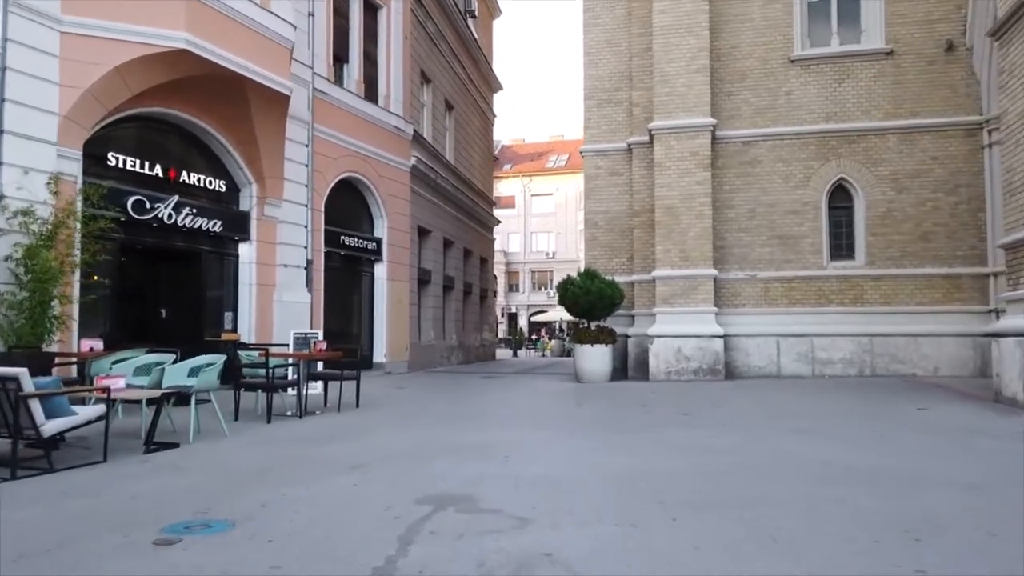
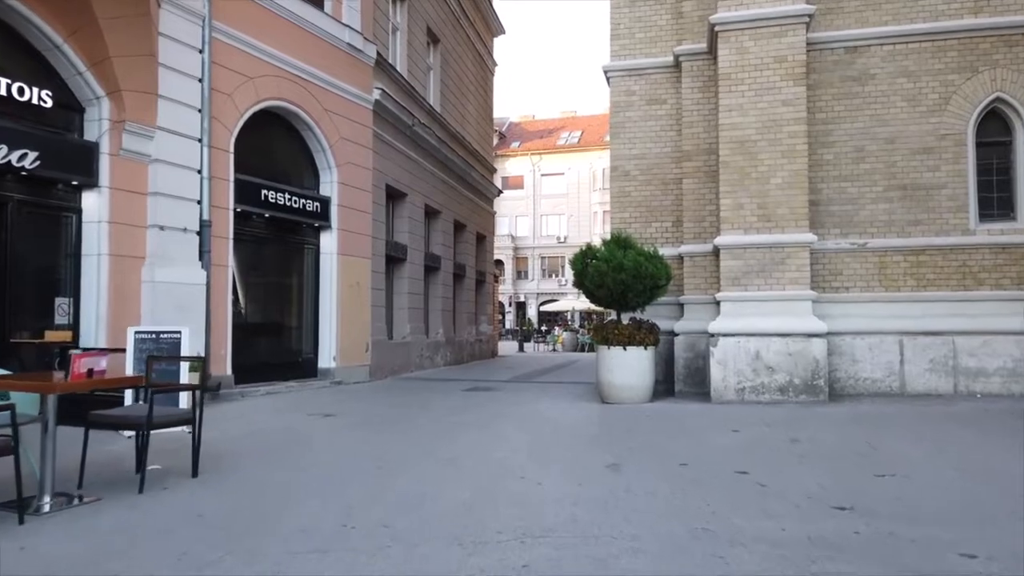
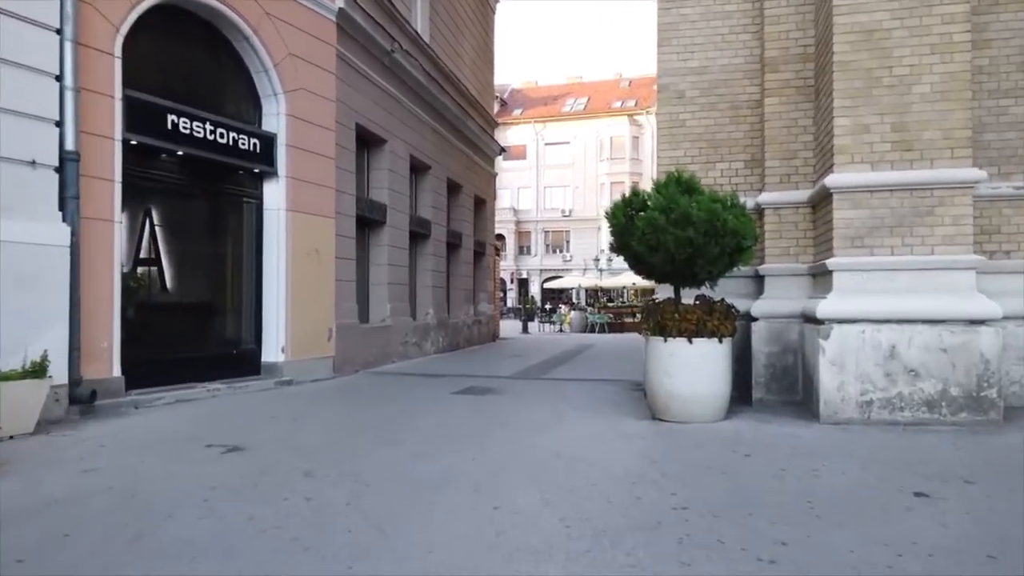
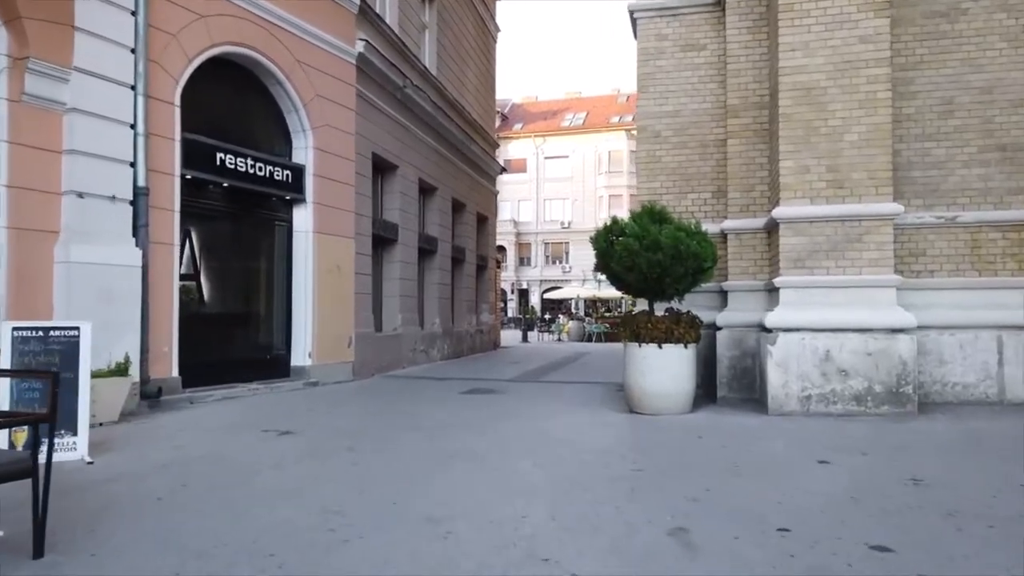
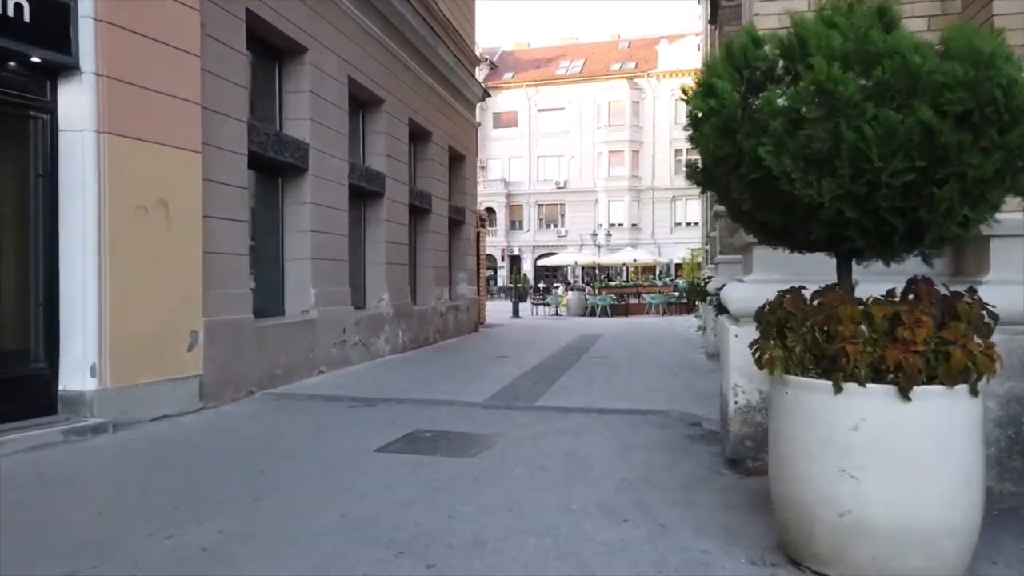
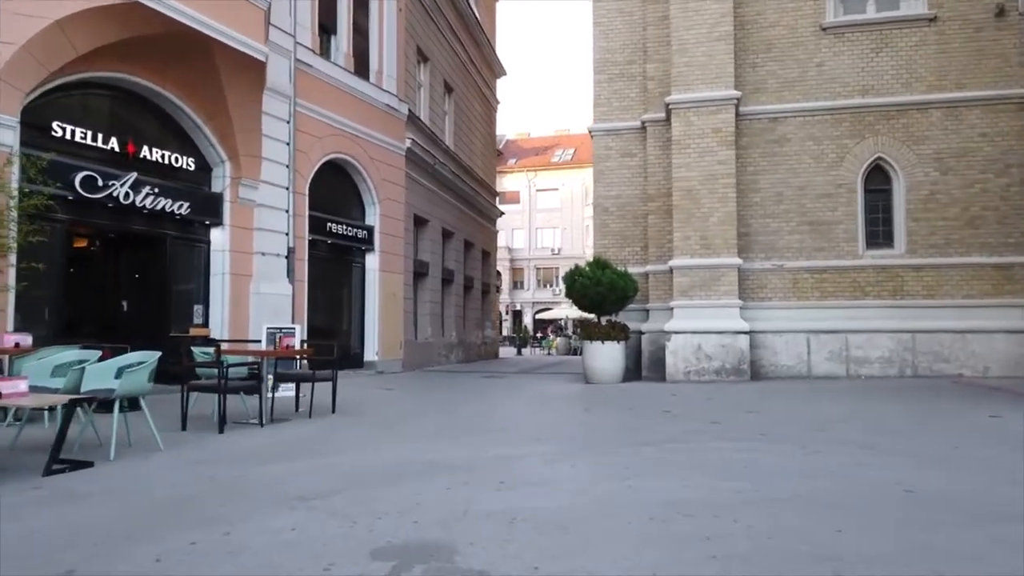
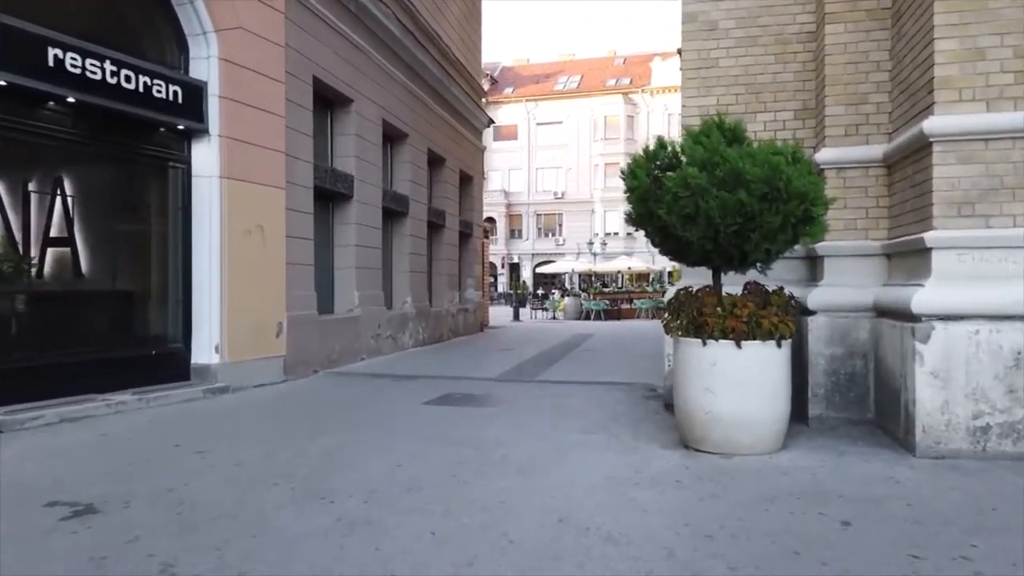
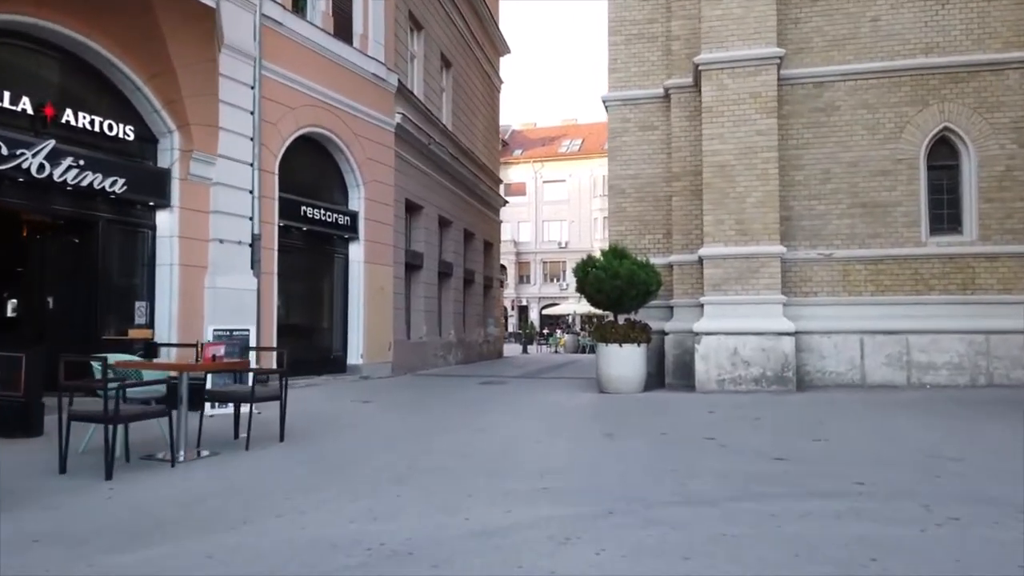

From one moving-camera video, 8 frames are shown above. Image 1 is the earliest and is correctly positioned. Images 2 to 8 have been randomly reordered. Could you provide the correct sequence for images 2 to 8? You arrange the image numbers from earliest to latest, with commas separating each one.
6, 8, 2, 4, 3, 7, 5
